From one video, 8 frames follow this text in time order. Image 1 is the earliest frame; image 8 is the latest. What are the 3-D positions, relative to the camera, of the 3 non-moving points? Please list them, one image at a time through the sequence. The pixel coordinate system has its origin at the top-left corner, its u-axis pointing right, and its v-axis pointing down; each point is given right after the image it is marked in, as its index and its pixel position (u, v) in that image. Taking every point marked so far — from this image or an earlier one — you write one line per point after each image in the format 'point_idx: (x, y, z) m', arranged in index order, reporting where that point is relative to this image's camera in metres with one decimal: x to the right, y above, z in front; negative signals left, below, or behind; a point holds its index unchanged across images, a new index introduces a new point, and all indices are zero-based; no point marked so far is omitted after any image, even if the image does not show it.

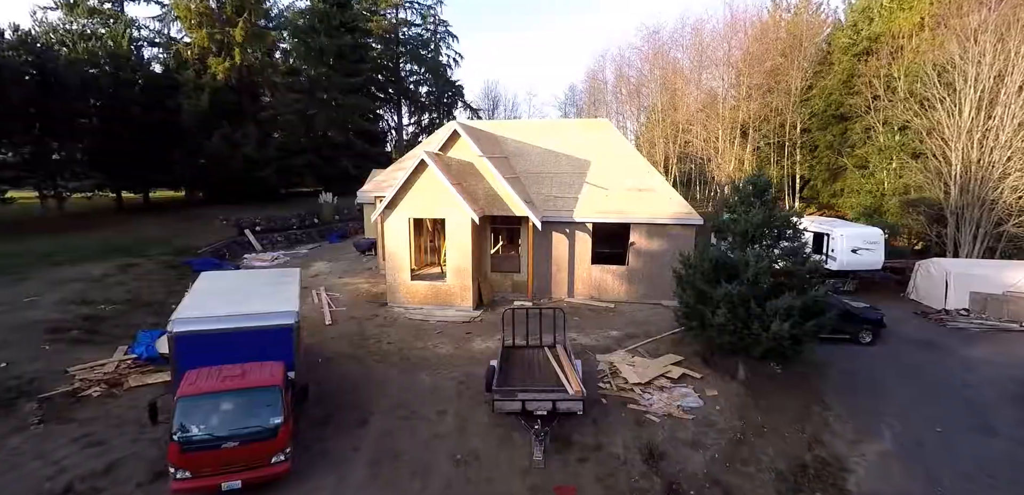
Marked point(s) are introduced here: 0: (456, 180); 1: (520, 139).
0: (-1.9, +2.3, +15.6) m
1: (+0.3, +4.8, +20.1) m
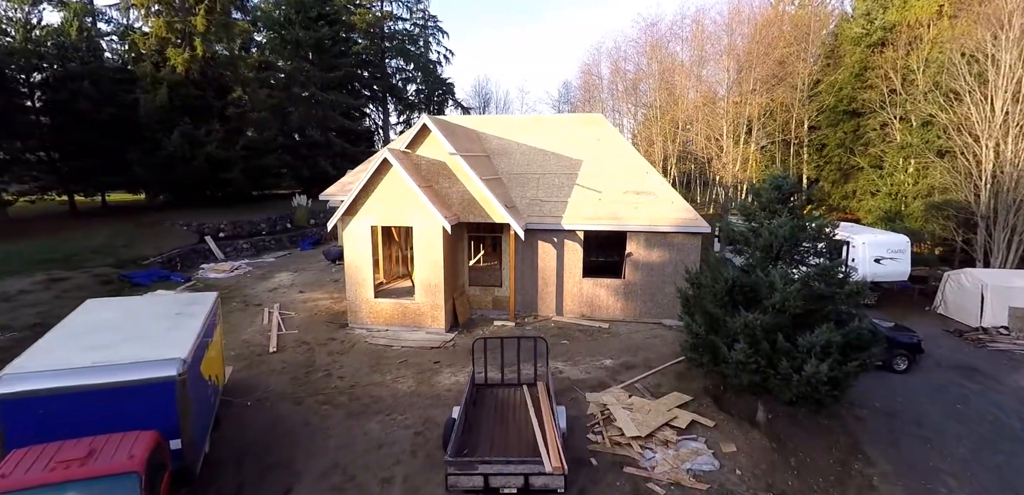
0: (-2.6, +1.9, +13.4) m
1: (-0.4, +4.4, +18.0) m
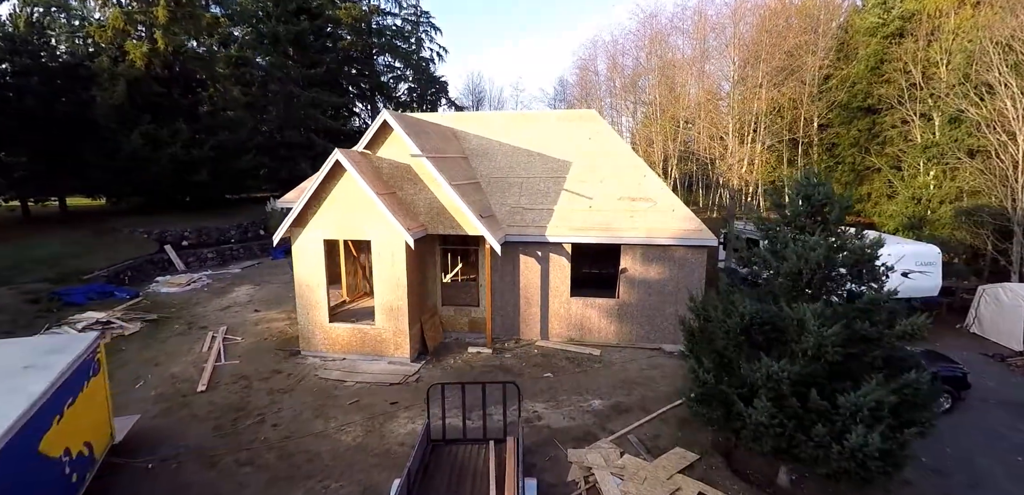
0: (-3.2, +1.5, +11.6) m
1: (-1.0, +4.0, +16.1) m
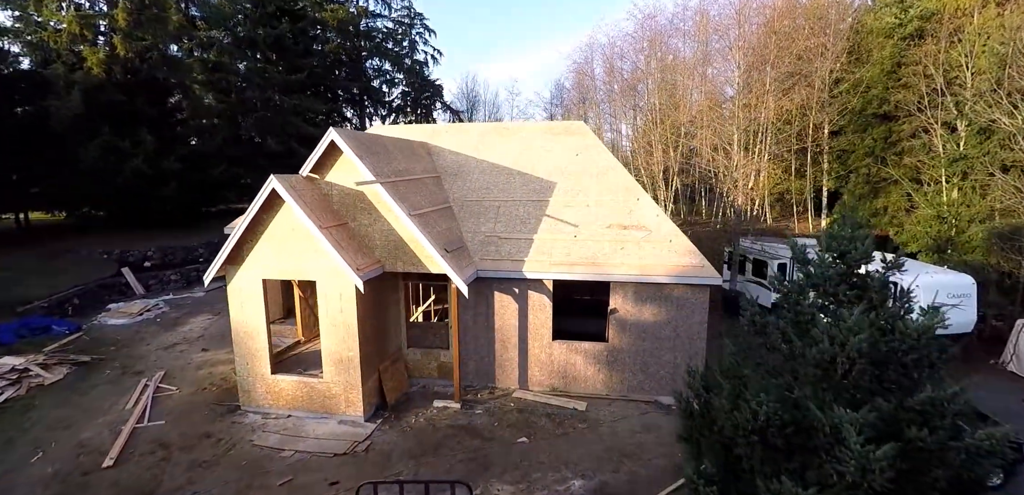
0: (-3.9, +0.6, +9.9) m
1: (-1.7, +3.1, +14.4) m
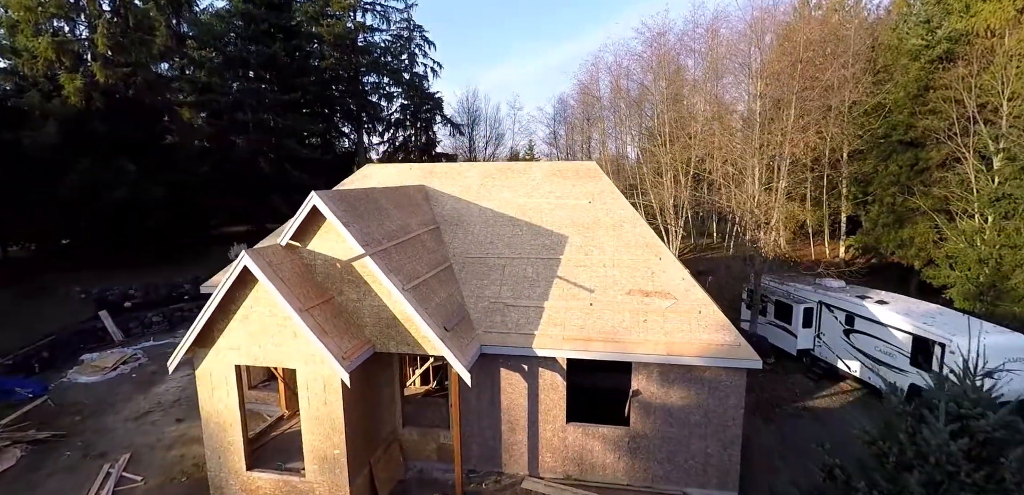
0: (-3.7, -1.0, +8.6) m
1: (-1.5, +1.5, +13.2) m
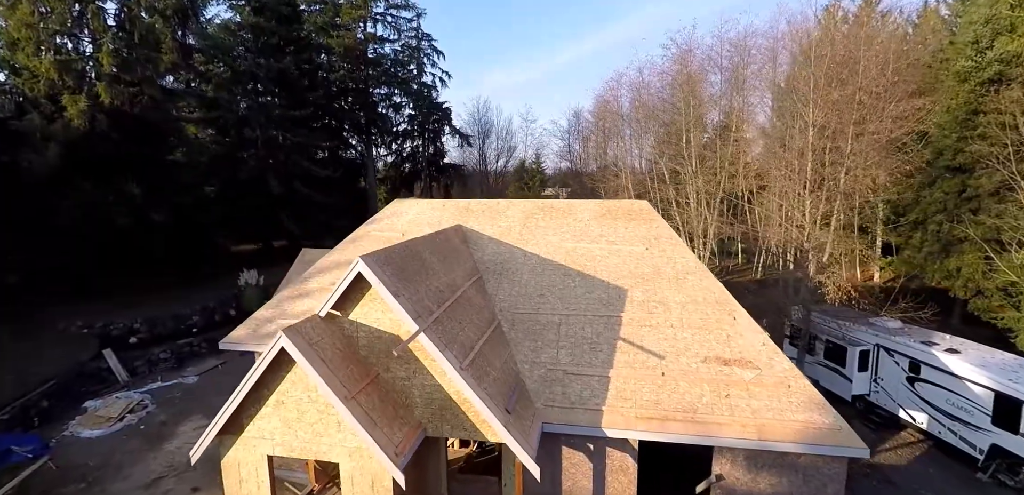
0: (-2.5, -2.2, +7.5) m
1: (-0.3, +0.3, +12.1) m
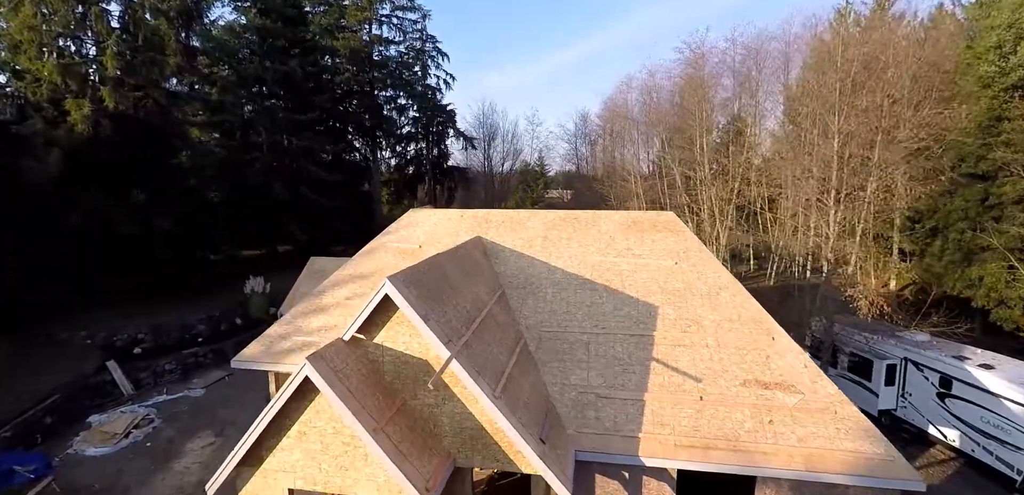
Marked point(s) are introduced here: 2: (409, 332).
0: (-1.9, -2.5, +7.1) m
1: (+0.3, -0.1, +11.6) m
2: (-1.7, -1.4, +7.6) m
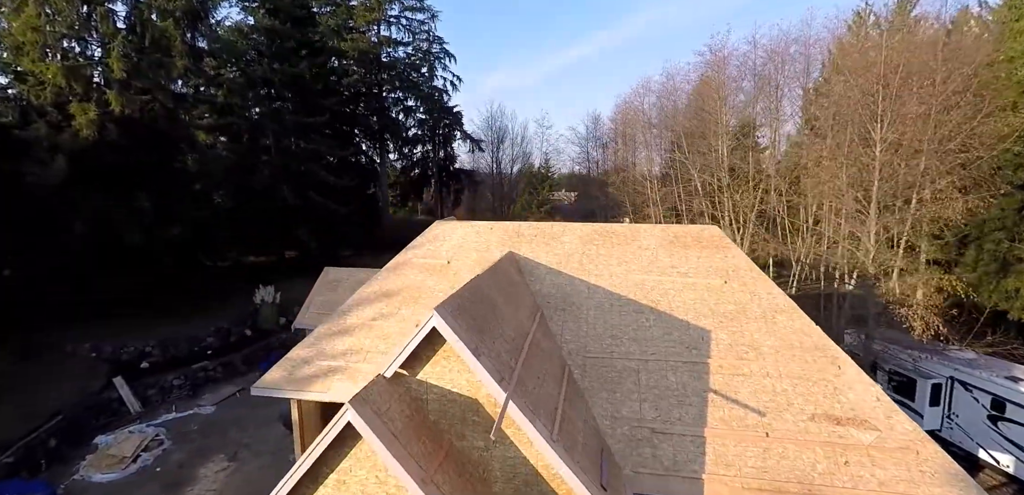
0: (-1.0, -2.9, +6.4) m
1: (+1.2, -0.5, +10.9) m
2: (-0.8, -1.8, +6.9) m
